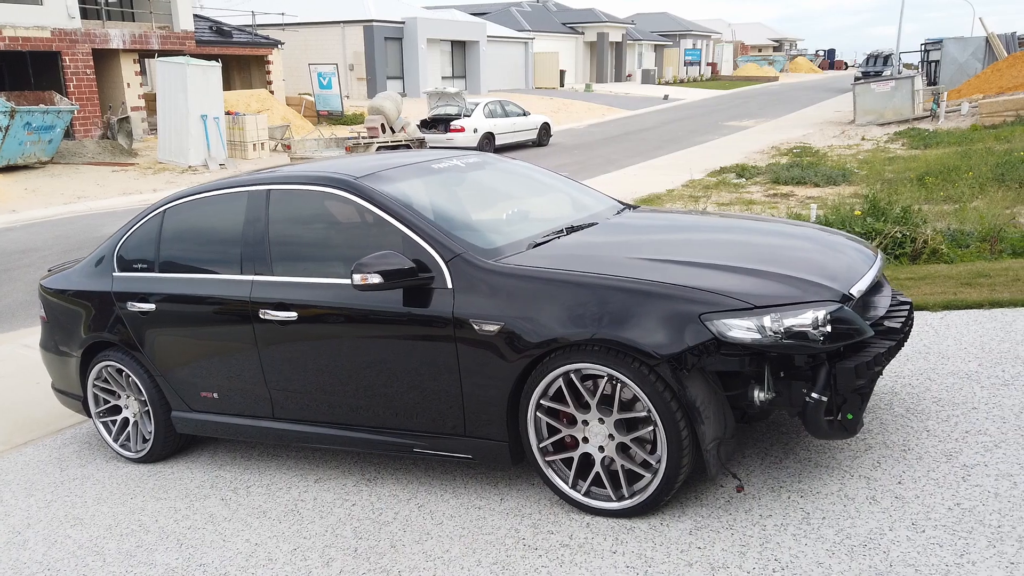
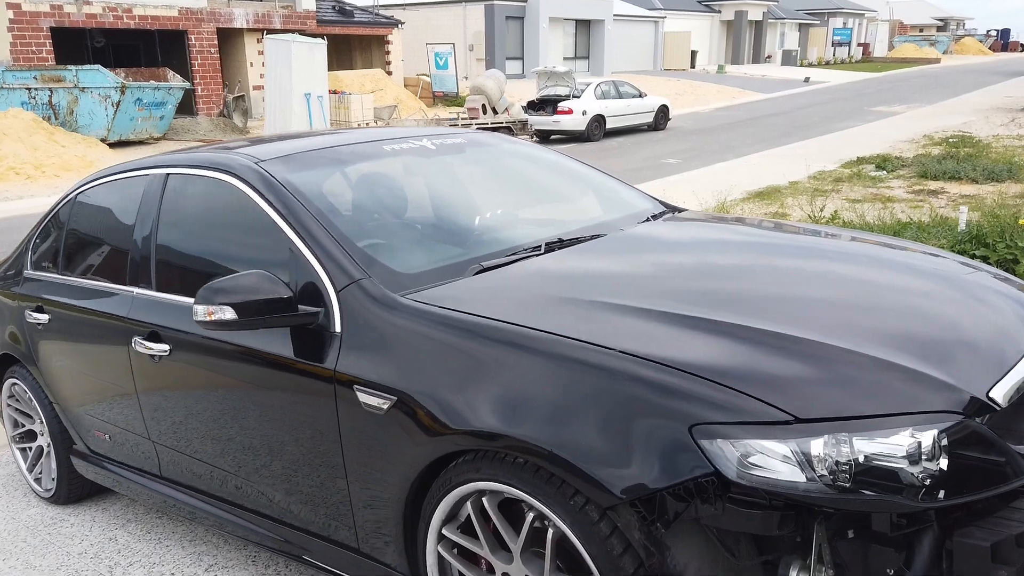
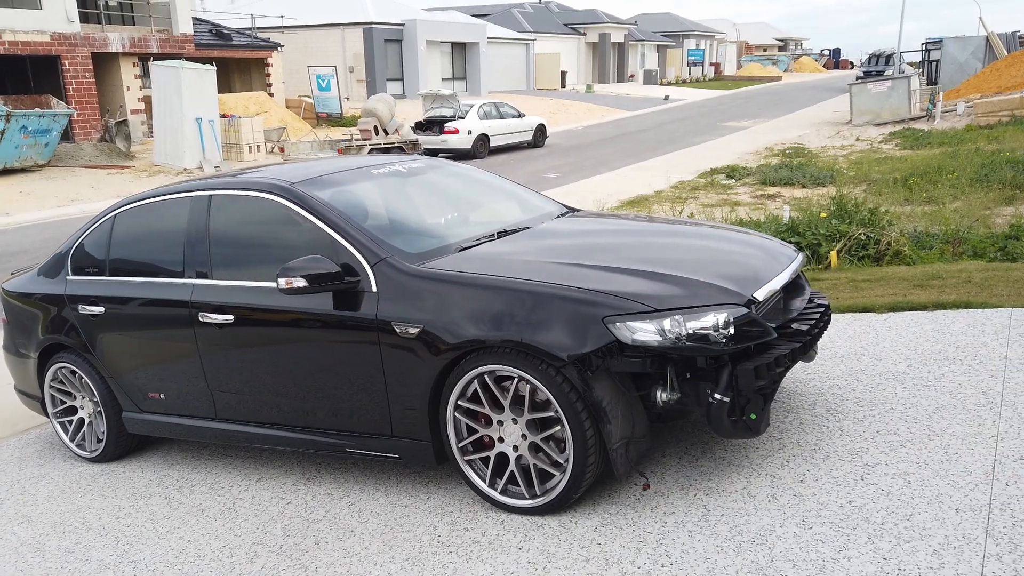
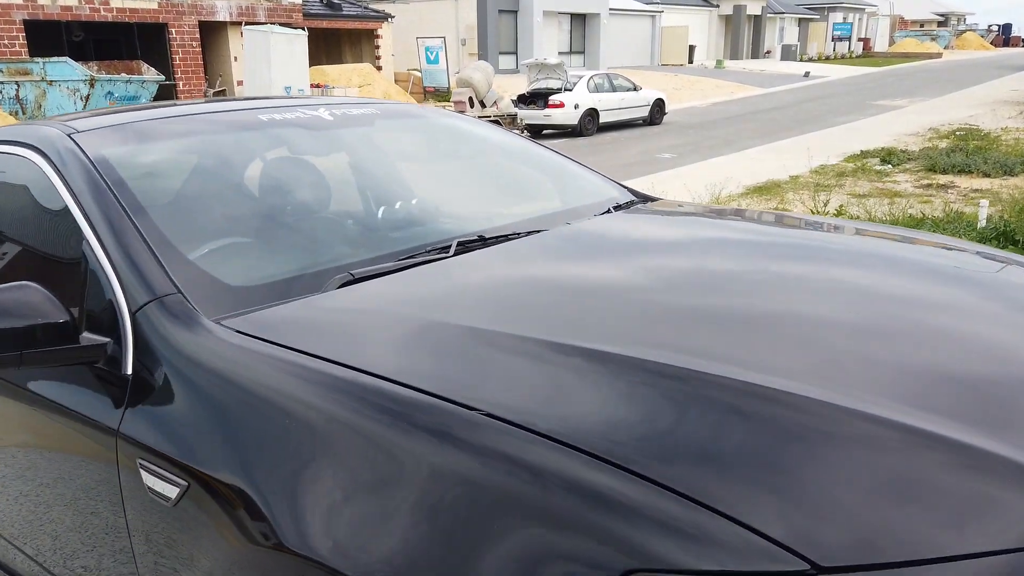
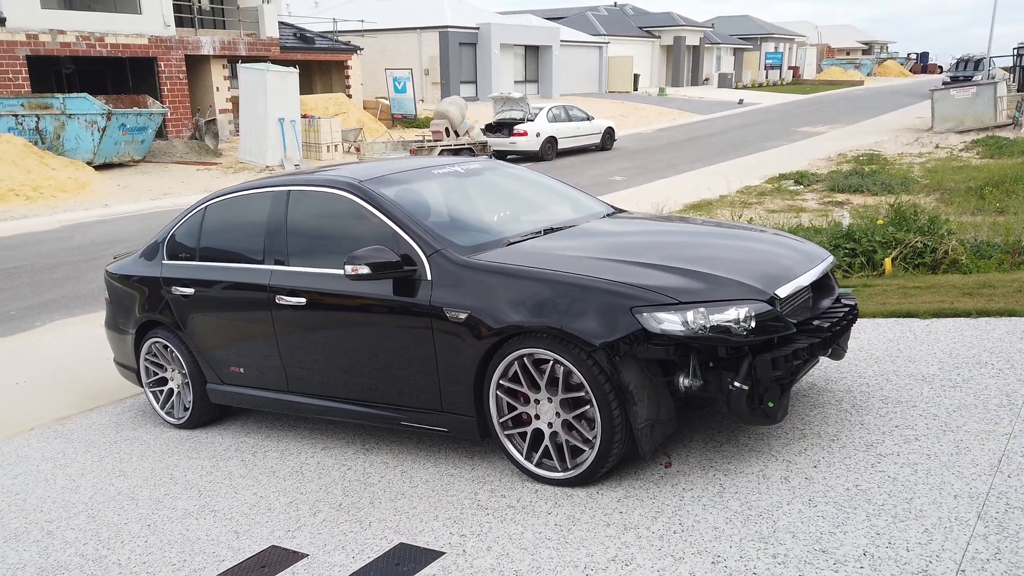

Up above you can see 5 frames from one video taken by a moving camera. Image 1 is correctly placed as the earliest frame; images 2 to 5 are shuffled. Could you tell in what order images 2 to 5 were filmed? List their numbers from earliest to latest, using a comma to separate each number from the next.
3, 5, 2, 4
